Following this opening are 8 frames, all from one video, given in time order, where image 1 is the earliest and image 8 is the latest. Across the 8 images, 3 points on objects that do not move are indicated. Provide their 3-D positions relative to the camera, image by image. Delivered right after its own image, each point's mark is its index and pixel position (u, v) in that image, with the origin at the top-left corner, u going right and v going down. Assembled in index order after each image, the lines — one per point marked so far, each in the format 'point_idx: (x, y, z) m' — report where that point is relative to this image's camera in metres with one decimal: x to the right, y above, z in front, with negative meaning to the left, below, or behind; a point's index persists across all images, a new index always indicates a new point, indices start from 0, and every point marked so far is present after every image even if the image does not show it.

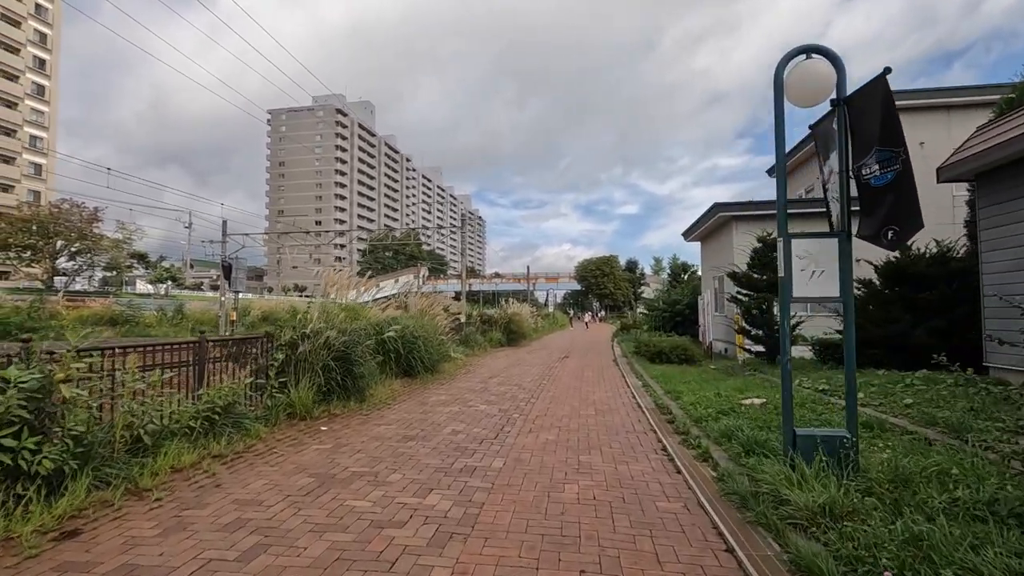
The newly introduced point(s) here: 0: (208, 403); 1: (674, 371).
0: (-3.3, -1.2, +5.8) m
1: (+3.8, -2.0, +12.3) m
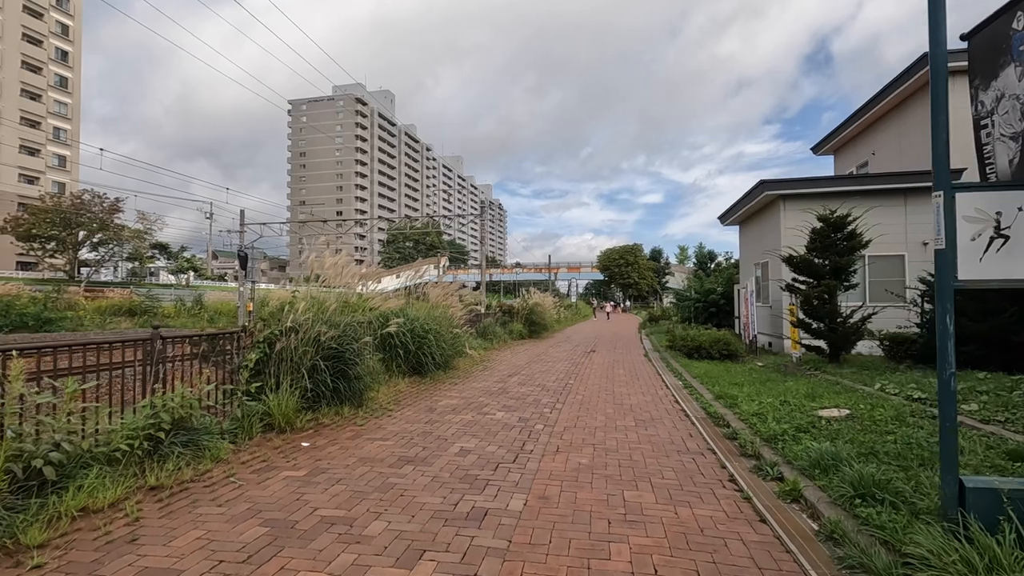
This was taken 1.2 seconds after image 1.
0: (-3.1, -1.1, +4.6) m
1: (+4.2, -1.7, +10.8) m
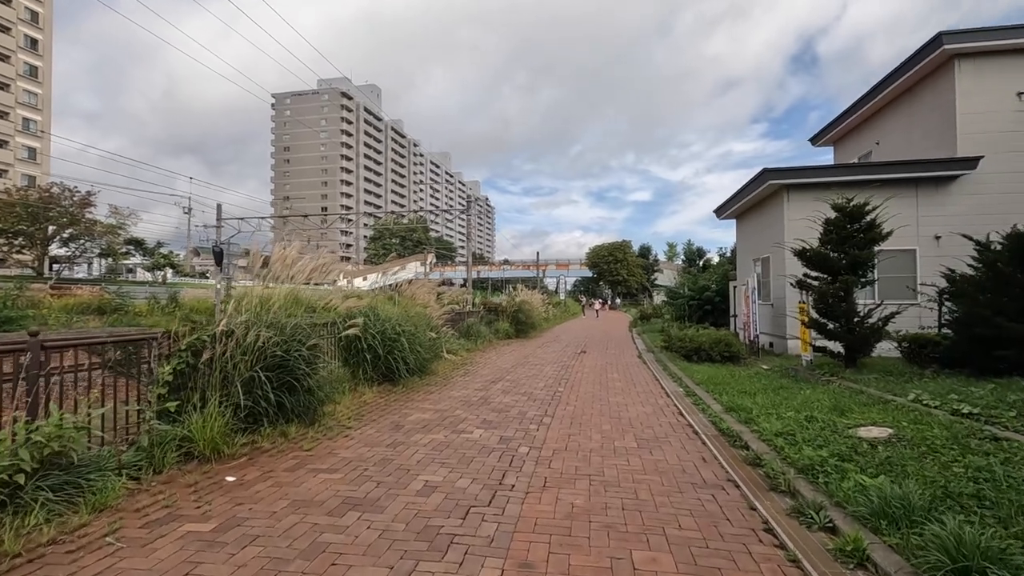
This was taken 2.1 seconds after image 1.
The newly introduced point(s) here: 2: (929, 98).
0: (-3.3, -1.1, +3.5) m
1: (+3.9, -1.6, +9.8) m
2: (+10.5, +4.8, +13.5) m
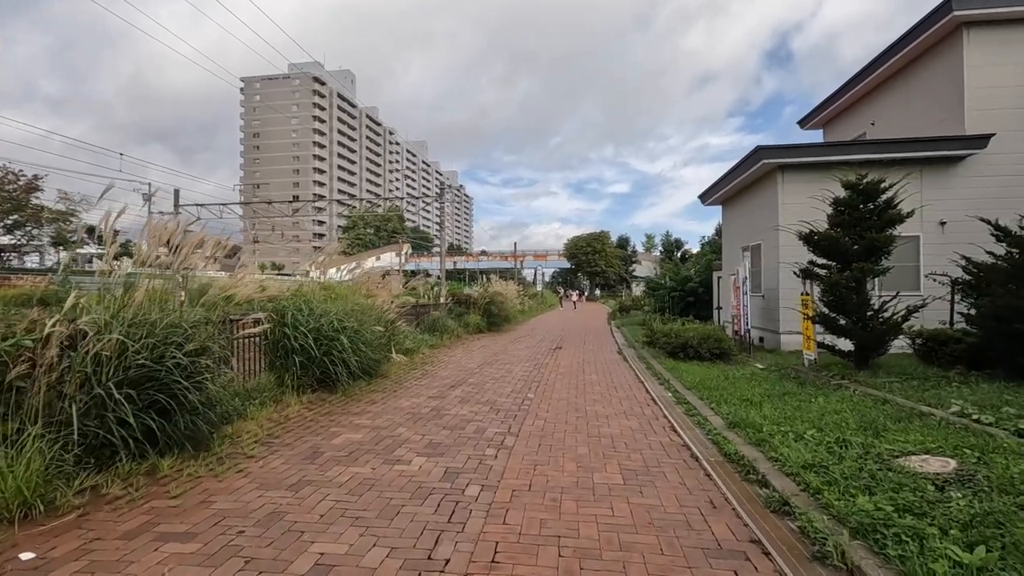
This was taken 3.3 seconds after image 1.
0: (-3.6, -1.0, +2.0) m
1: (+3.3, -1.5, +8.6) m
2: (+9.8, +5.0, +12.4) m
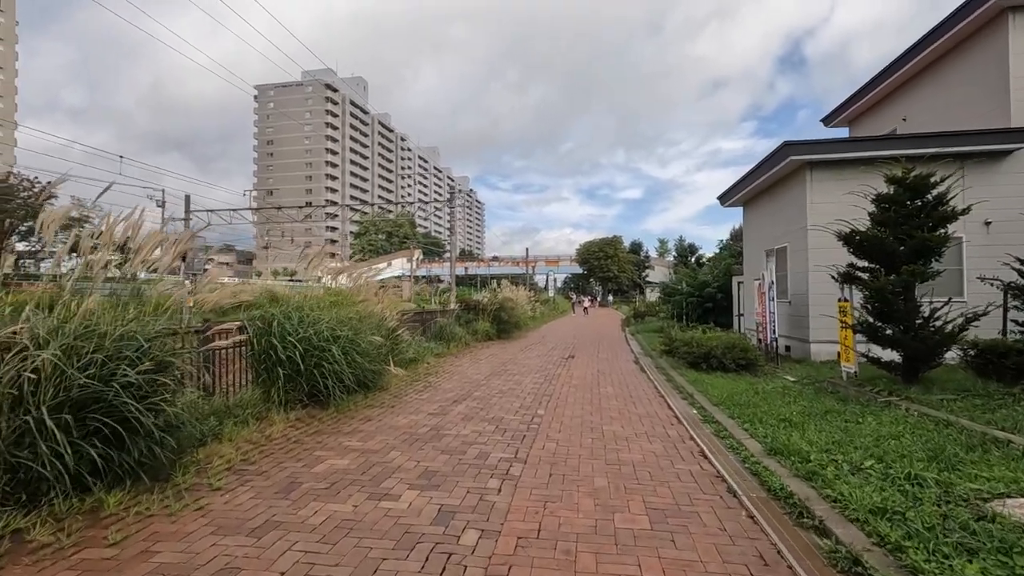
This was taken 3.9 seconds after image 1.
0: (-3.6, -1.0, +1.3) m
1: (+3.5, -1.5, +7.9) m
2: (+10.0, +4.9, +11.6) m
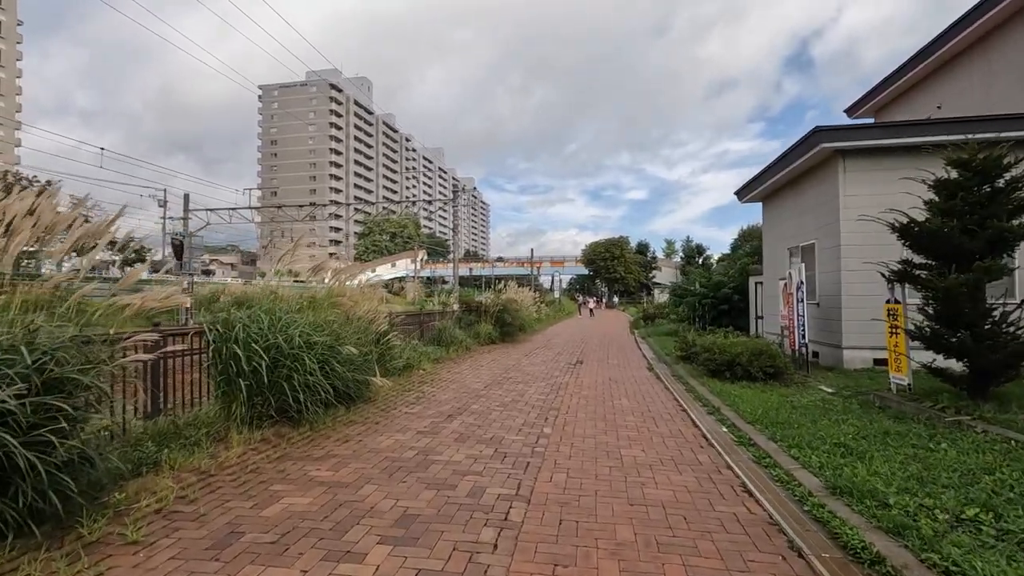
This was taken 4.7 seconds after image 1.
0: (-3.6, -1.0, +0.4) m
1: (+3.5, -1.5, +6.9) m
2: (+10.1, +4.9, +10.6) m
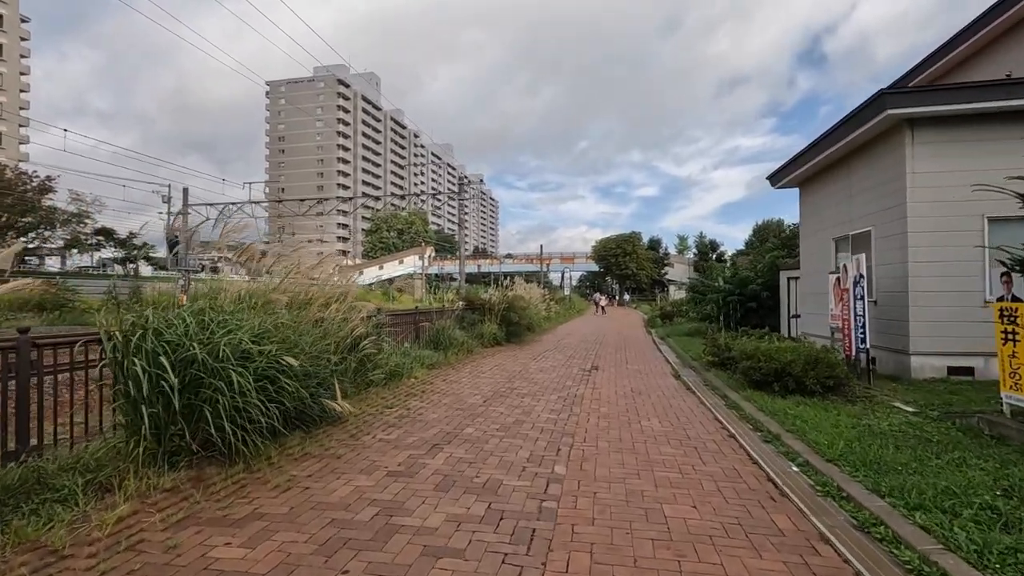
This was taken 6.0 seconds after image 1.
0: (-3.7, -1.0, -1.0) m
1: (+3.5, -1.5, +5.3) m
2: (+10.2, +5.0, +8.9) m
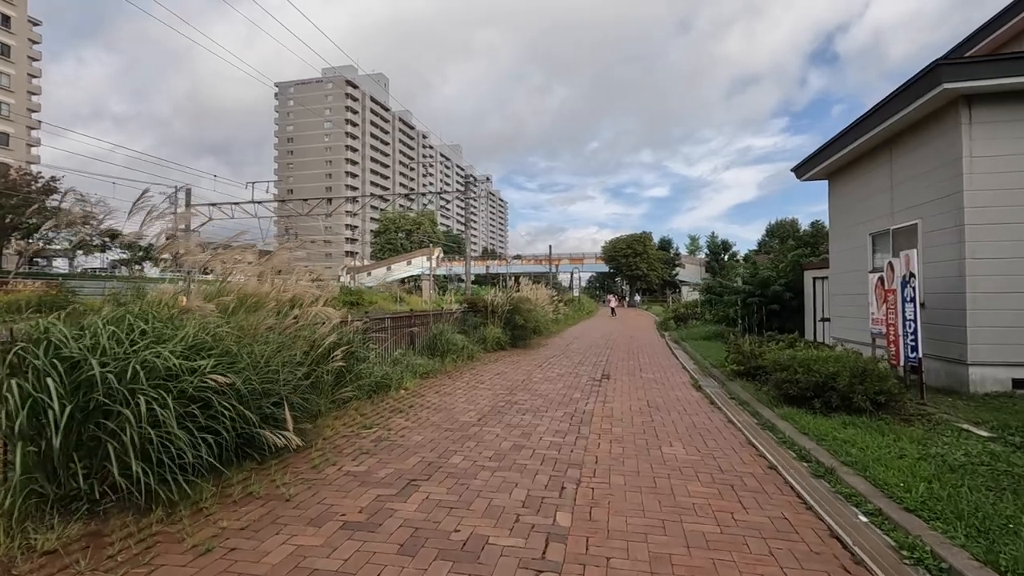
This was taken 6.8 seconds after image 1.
0: (-3.9, -1.0, -1.9) m
1: (+3.5, -1.5, +4.3) m
2: (+10.2, +5.0, +7.7) m
